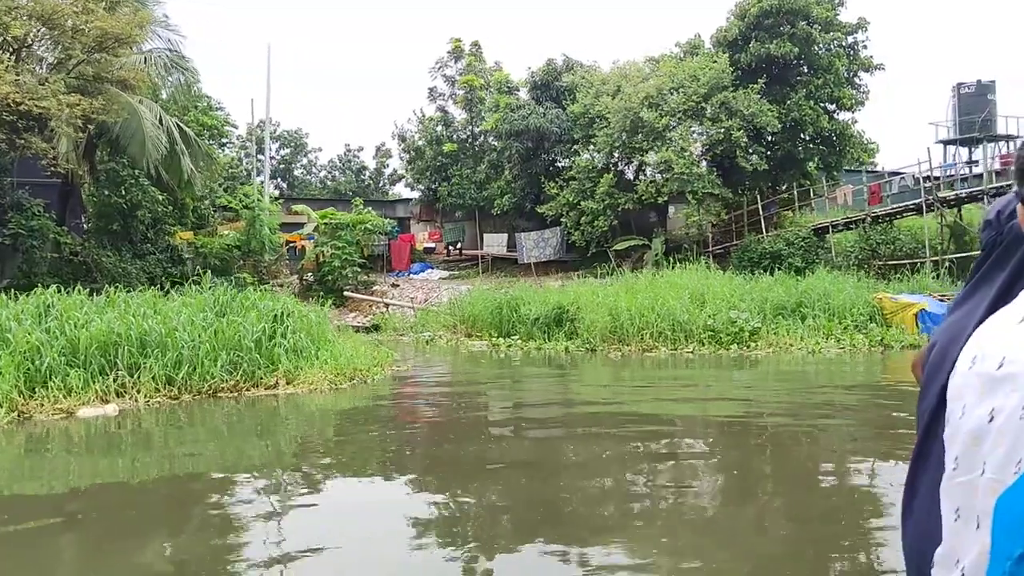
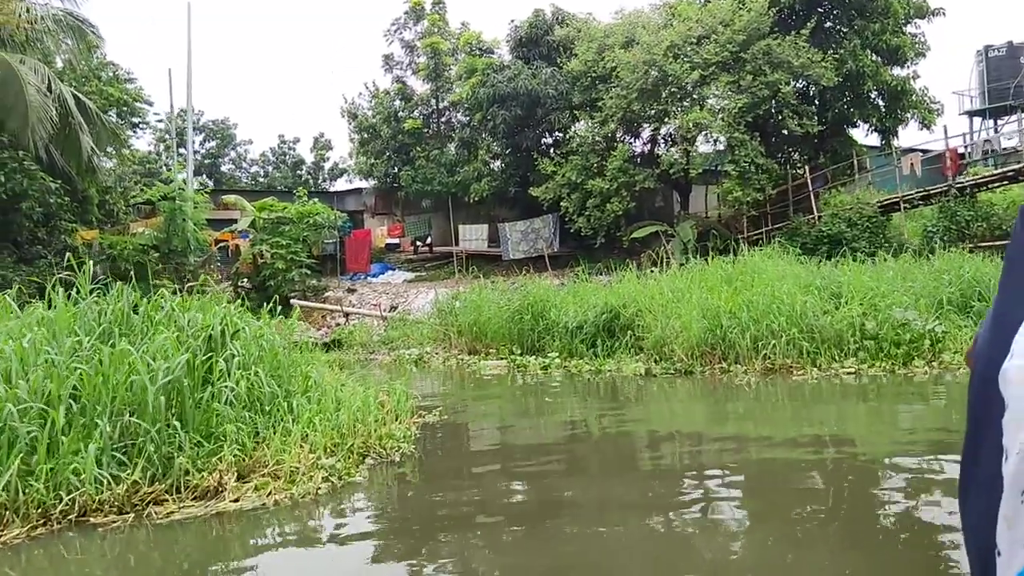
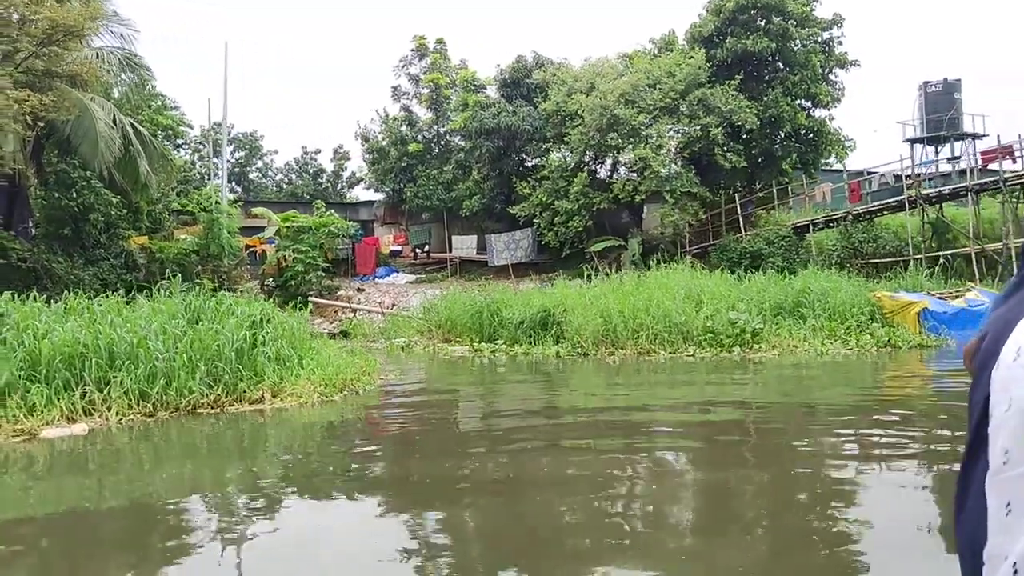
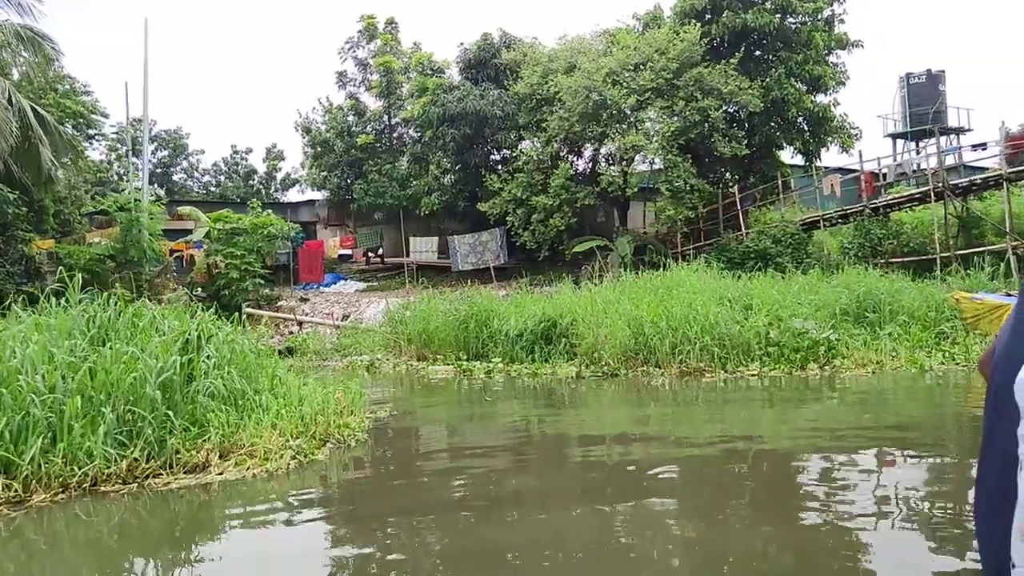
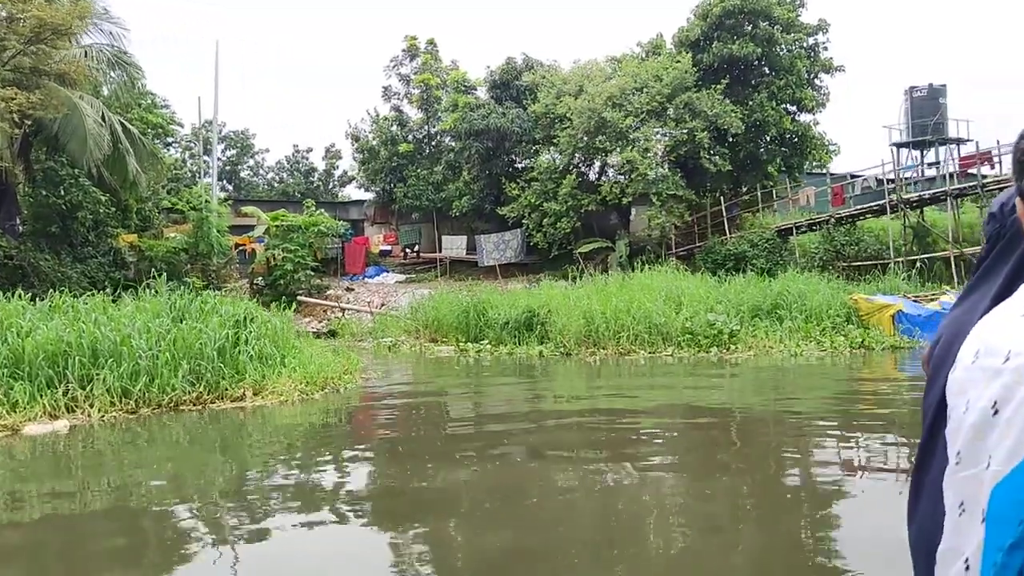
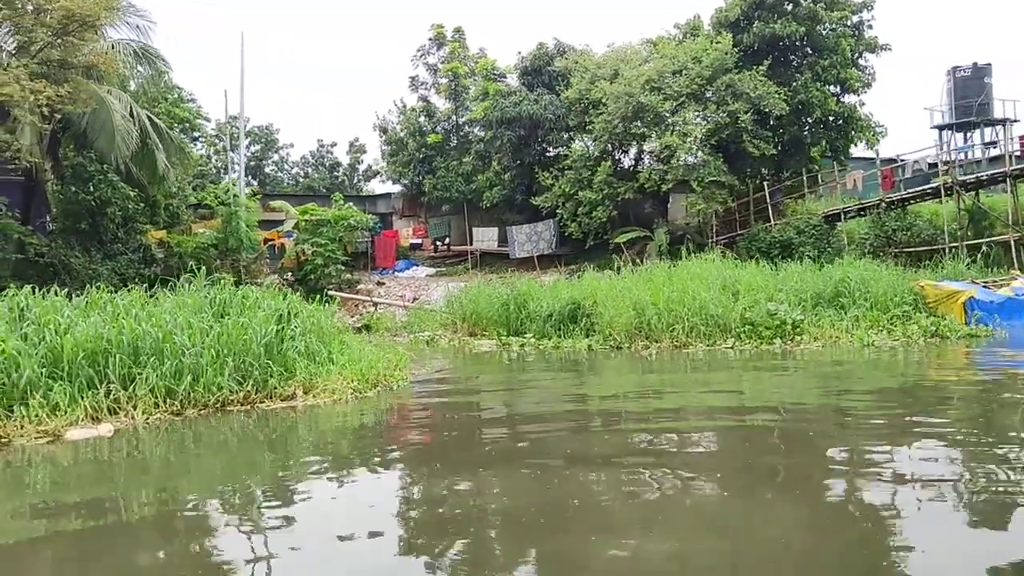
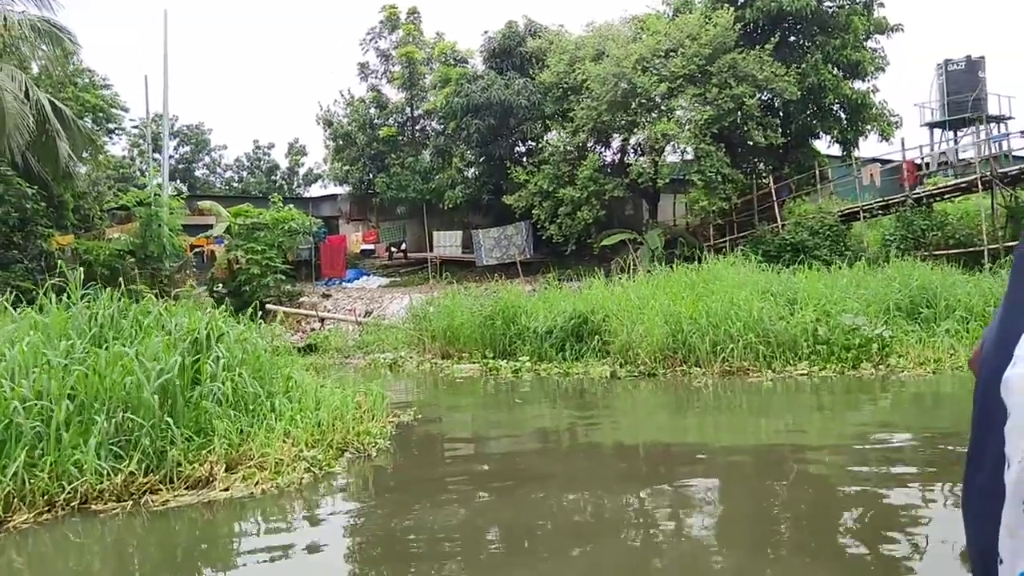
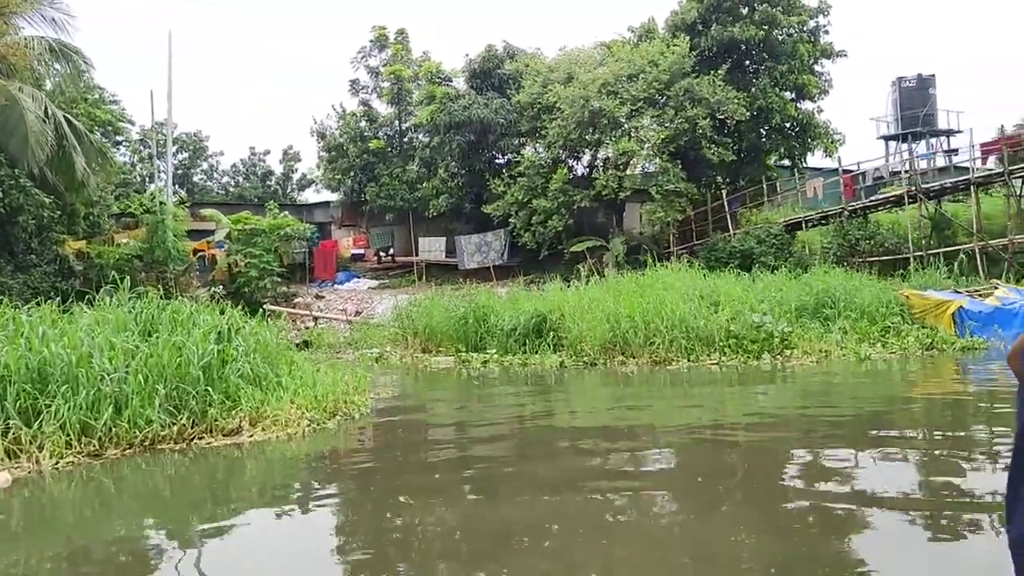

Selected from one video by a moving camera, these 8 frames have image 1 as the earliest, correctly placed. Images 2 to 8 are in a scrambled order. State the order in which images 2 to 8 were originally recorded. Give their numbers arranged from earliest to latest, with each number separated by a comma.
5, 3, 6, 8, 4, 7, 2
